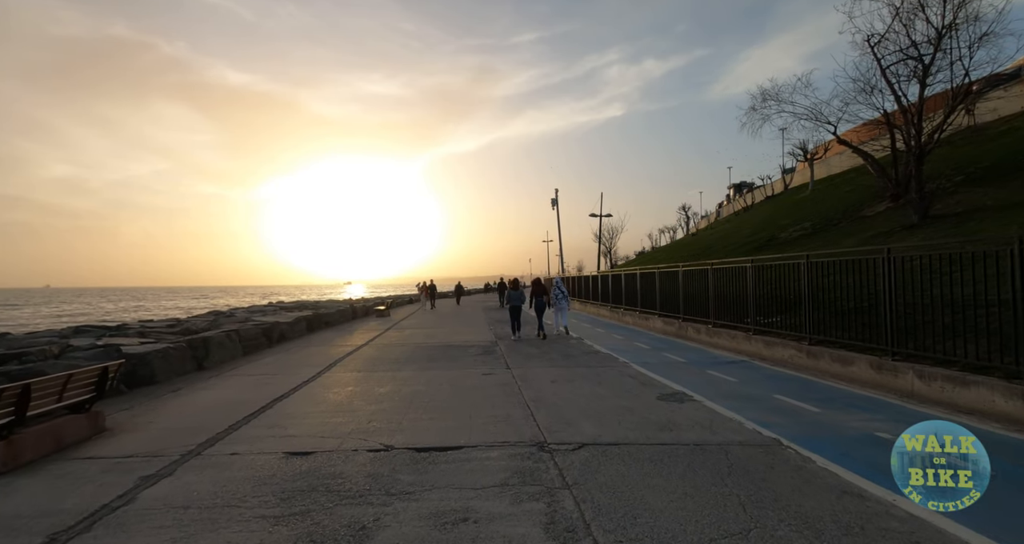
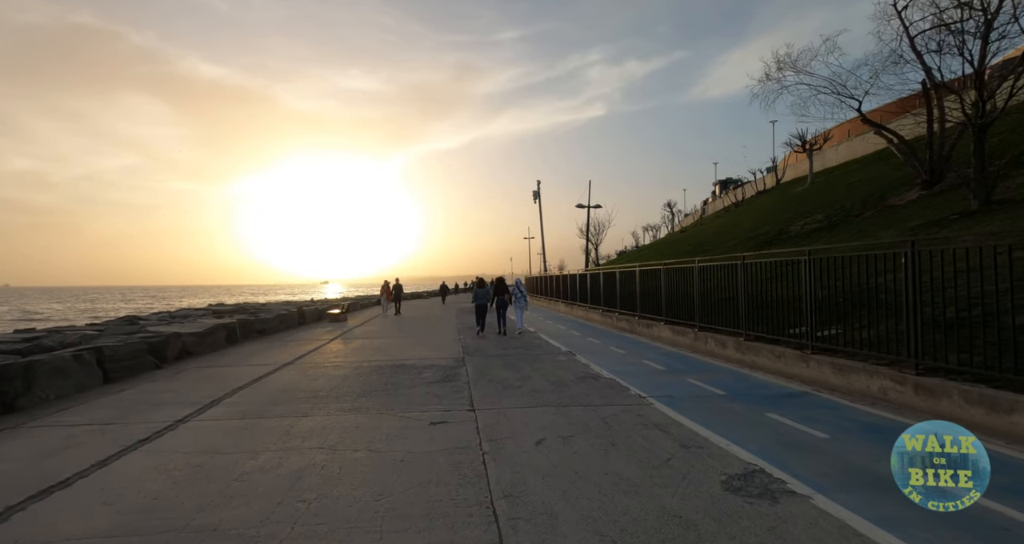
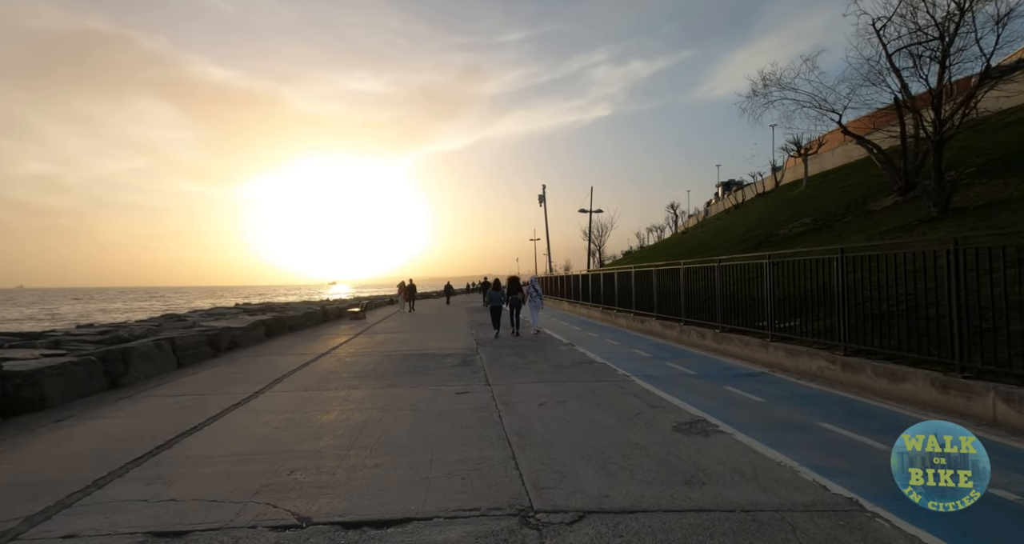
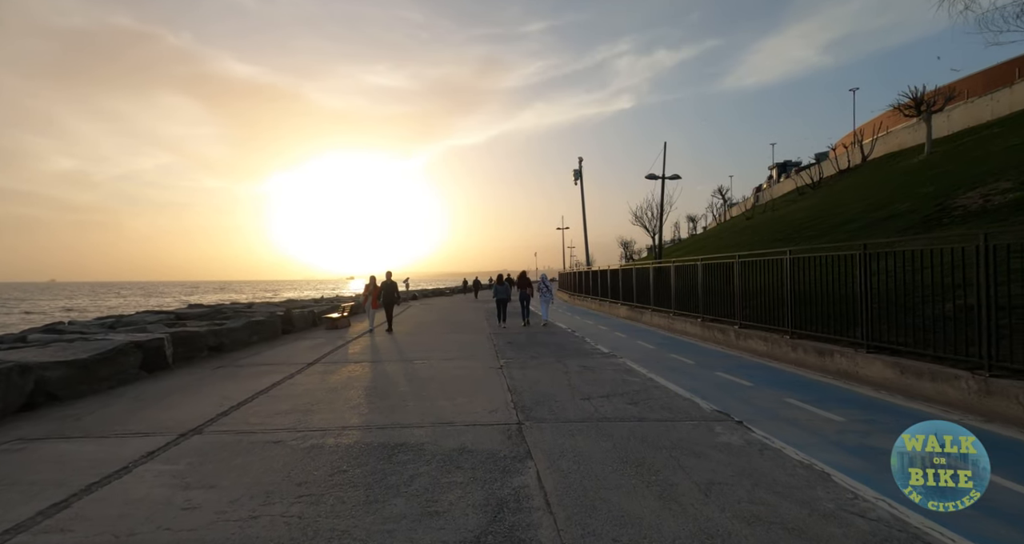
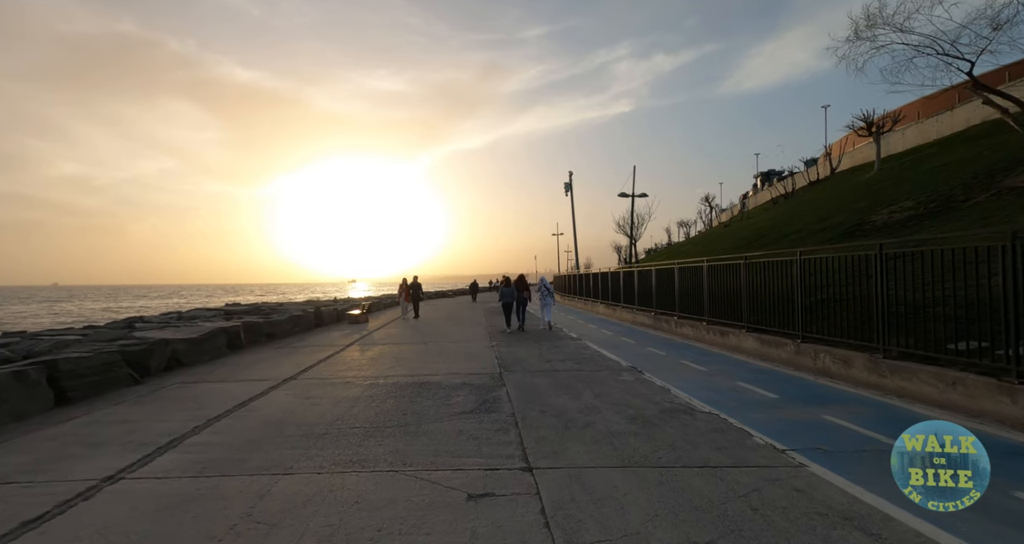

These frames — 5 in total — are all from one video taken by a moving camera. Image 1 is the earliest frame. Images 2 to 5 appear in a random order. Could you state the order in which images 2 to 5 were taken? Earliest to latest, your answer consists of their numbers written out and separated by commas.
3, 2, 5, 4
